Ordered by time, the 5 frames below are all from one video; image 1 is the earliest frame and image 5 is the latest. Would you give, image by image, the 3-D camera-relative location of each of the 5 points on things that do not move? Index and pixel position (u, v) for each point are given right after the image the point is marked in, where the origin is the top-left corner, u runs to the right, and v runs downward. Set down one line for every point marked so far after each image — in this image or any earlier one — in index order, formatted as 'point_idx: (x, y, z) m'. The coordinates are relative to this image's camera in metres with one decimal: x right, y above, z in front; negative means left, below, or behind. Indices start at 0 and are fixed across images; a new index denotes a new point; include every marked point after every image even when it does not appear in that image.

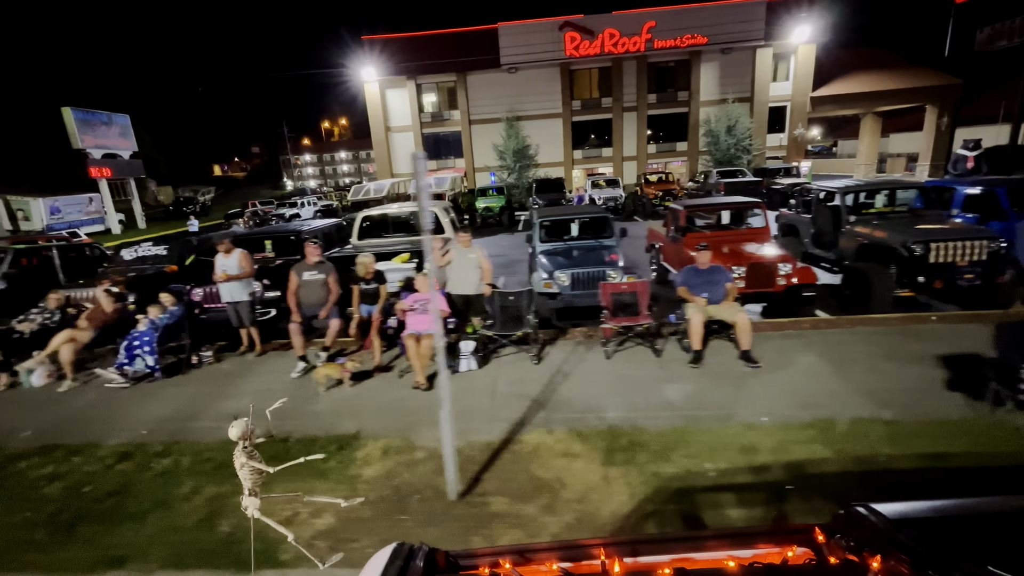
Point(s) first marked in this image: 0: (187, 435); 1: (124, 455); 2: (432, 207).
0: (-3.6, -1.7, +5.2) m
1: (-4.1, -1.8, +4.9) m
2: (-1.6, +1.7, +10.0) m
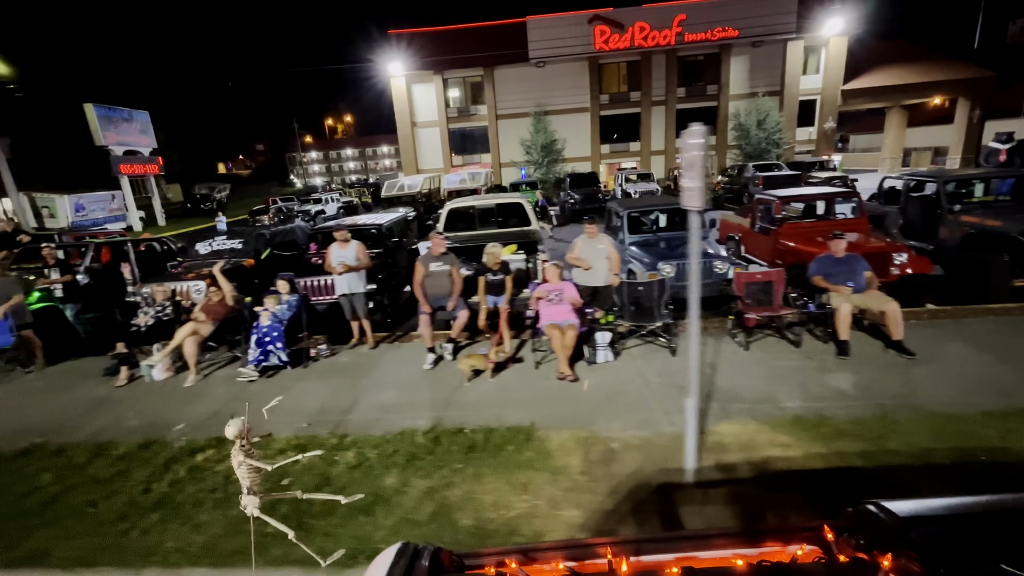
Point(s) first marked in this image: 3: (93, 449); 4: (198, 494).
0: (-1.7, -1.6, +5.1) m
1: (-2.2, -1.7, +4.8) m
2: (+0.3, +1.9, +9.9) m
3: (-4.7, -1.8, +5.1) m
4: (-2.7, -1.9, +4.1) m
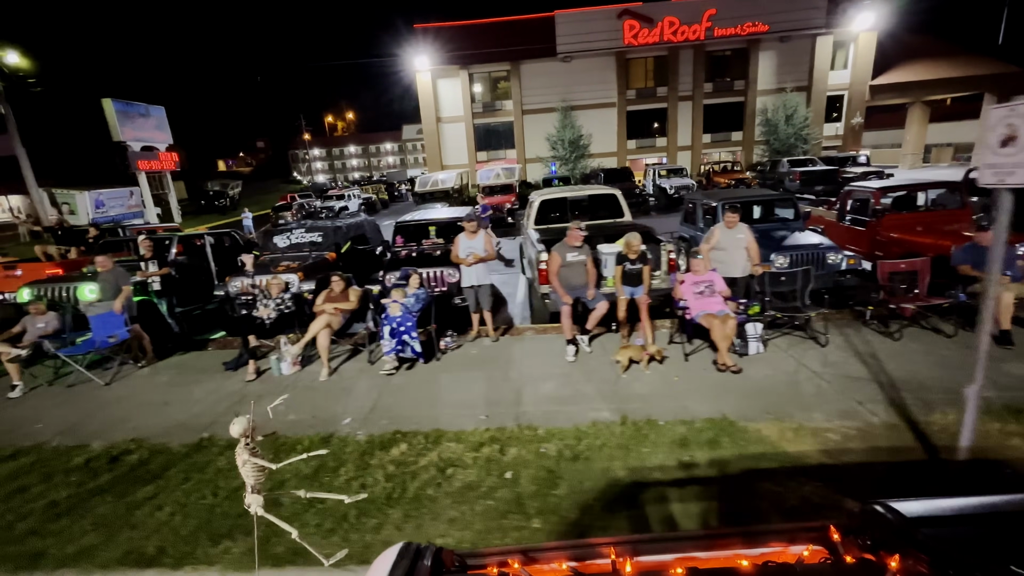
0: (+0.4, -1.4, +5.0) m
1: (-0.1, -1.5, +4.6) m
2: (+2.3, +2.0, +9.8) m
3: (-2.6, -1.7, +4.9) m
4: (-0.7, -1.8, +4.0) m
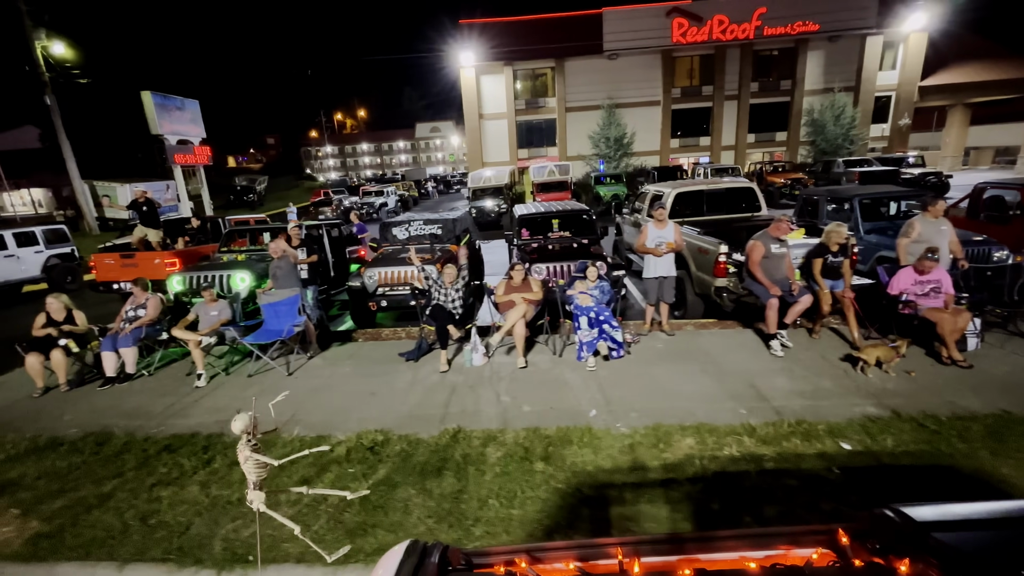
0: (+3.2, -1.3, +4.8) m
1: (+2.7, -1.4, +4.4) m
2: (+5.1, +2.1, +9.6) m
3: (+0.2, -1.5, +4.7) m
4: (+2.1, -1.6, +3.8) m
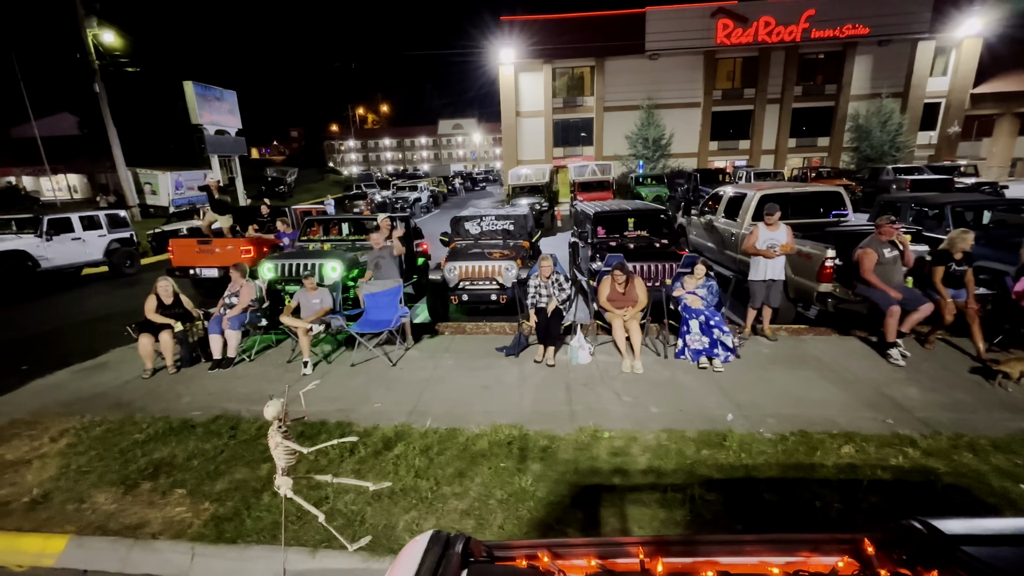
0: (+4.6, -1.4, +4.6) m
1: (+4.1, -1.5, +4.3) m
2: (+6.8, +2.0, +9.3) m
3: (+1.6, -1.5, +4.6) m
4: (+3.5, -1.7, +3.6) m
